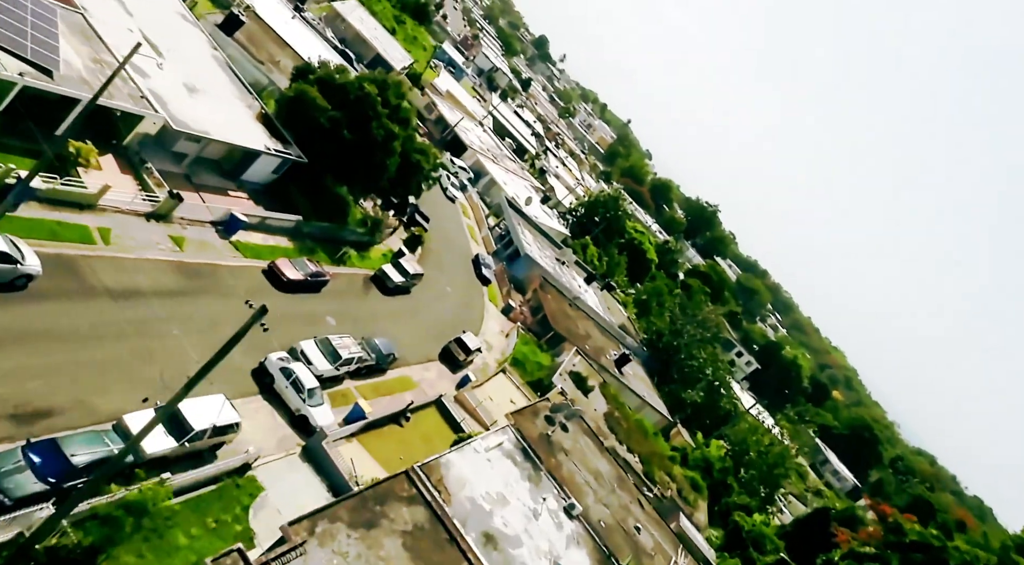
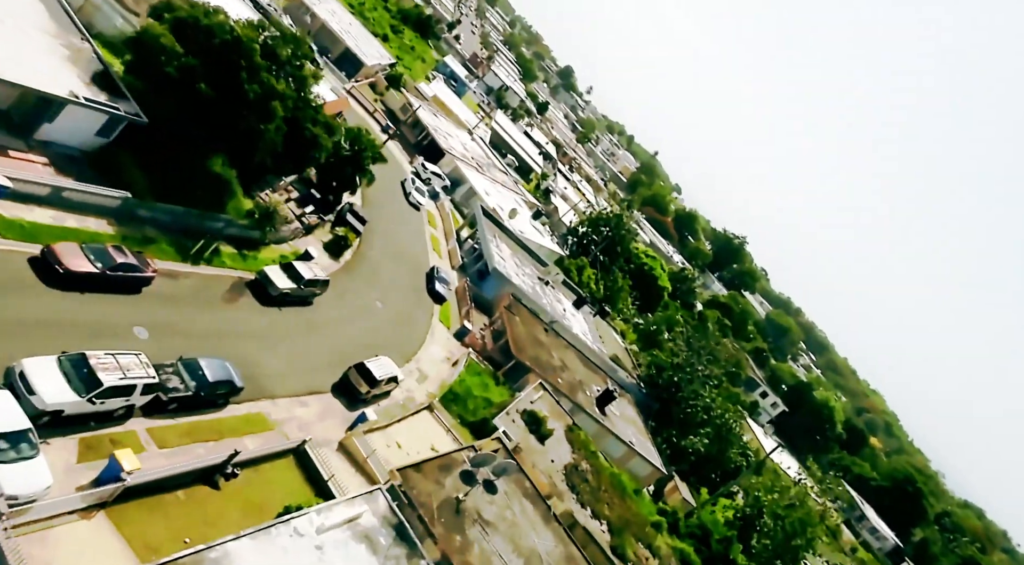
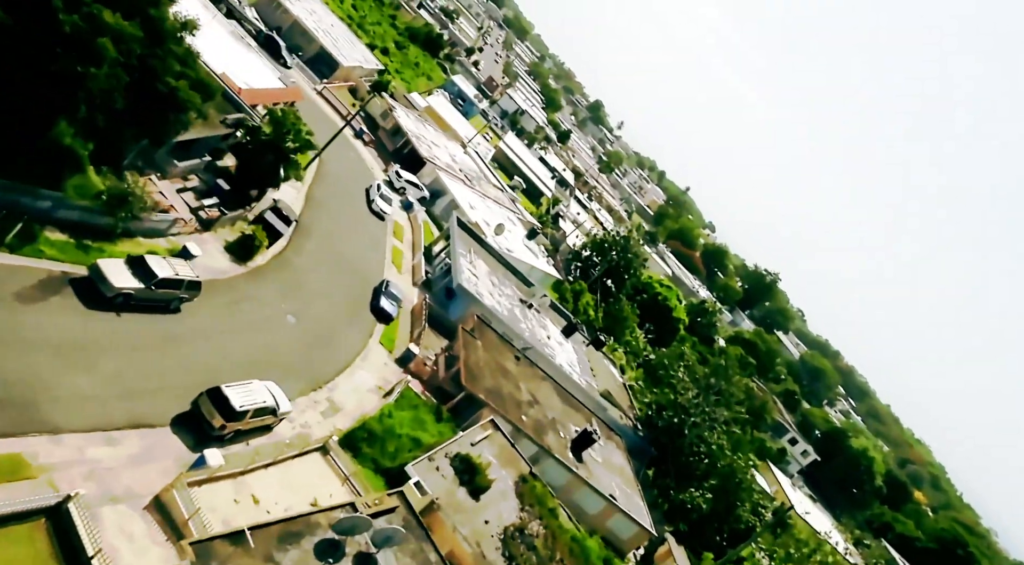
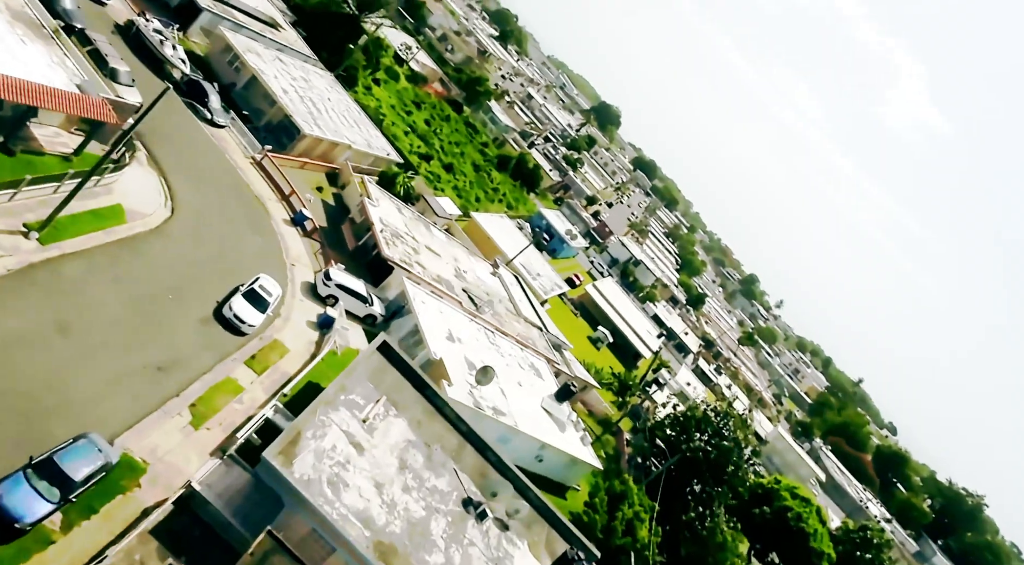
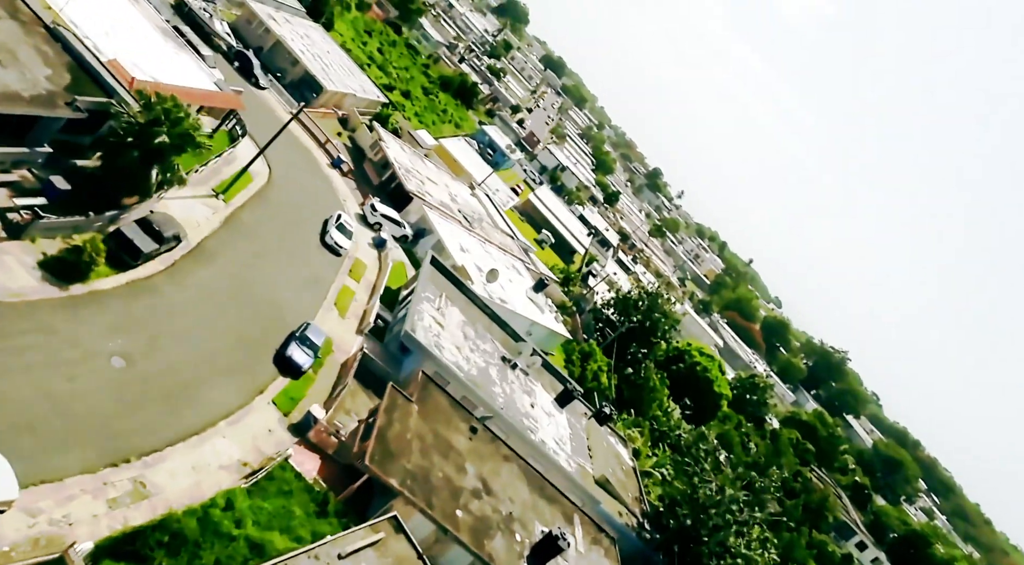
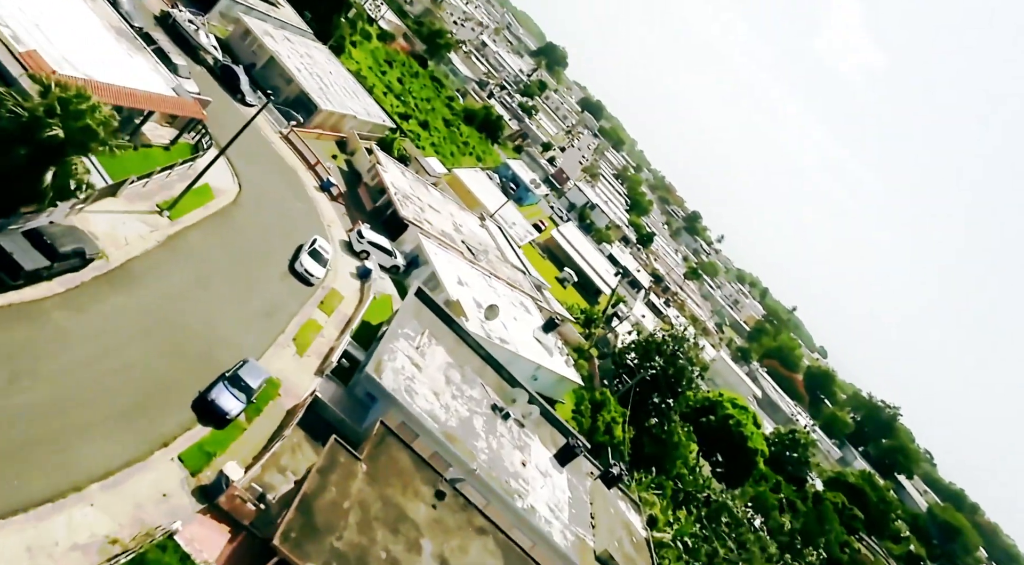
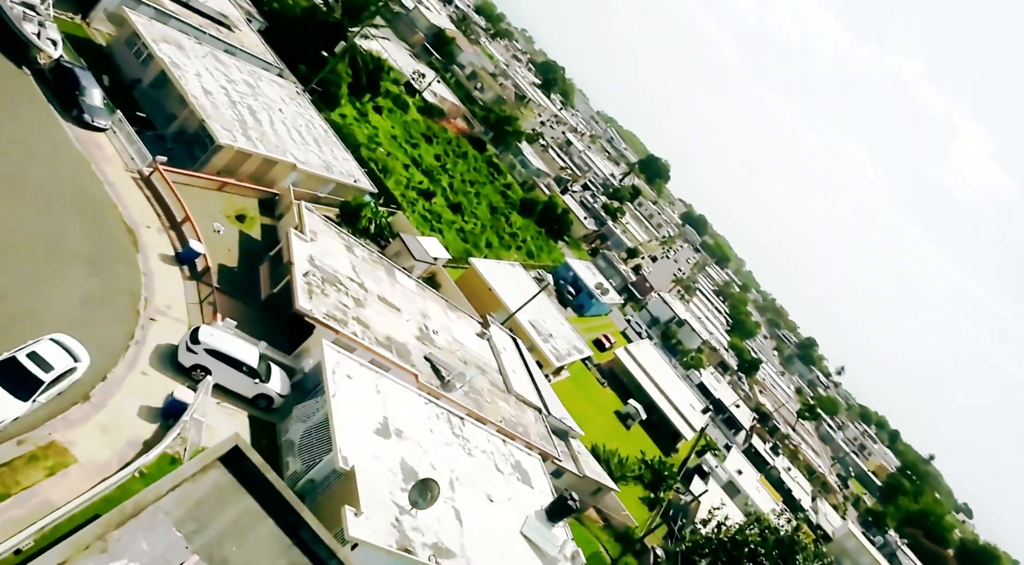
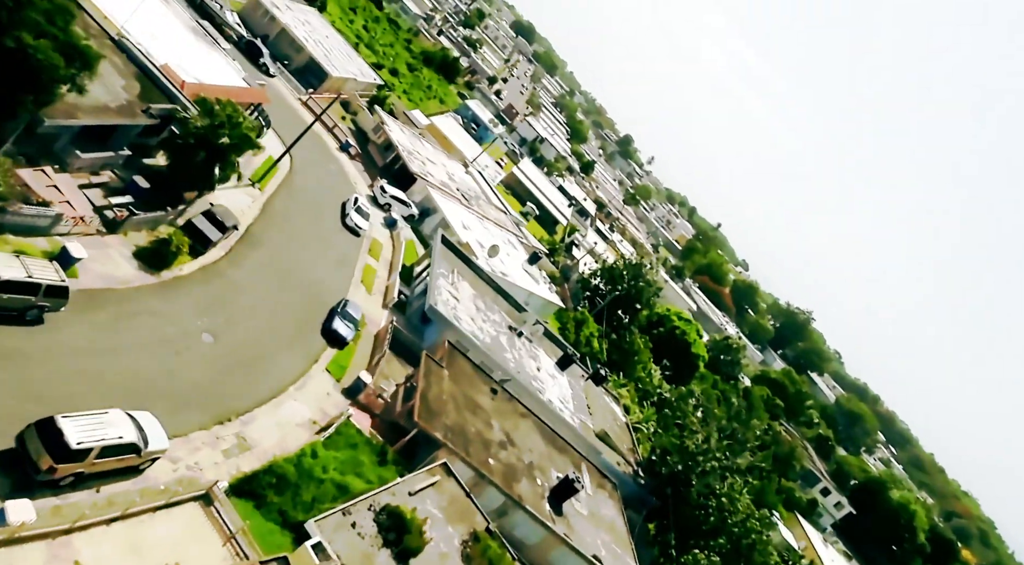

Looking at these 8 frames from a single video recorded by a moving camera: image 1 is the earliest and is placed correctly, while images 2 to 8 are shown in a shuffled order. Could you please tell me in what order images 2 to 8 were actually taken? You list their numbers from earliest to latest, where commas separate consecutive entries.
2, 3, 8, 5, 6, 4, 7
